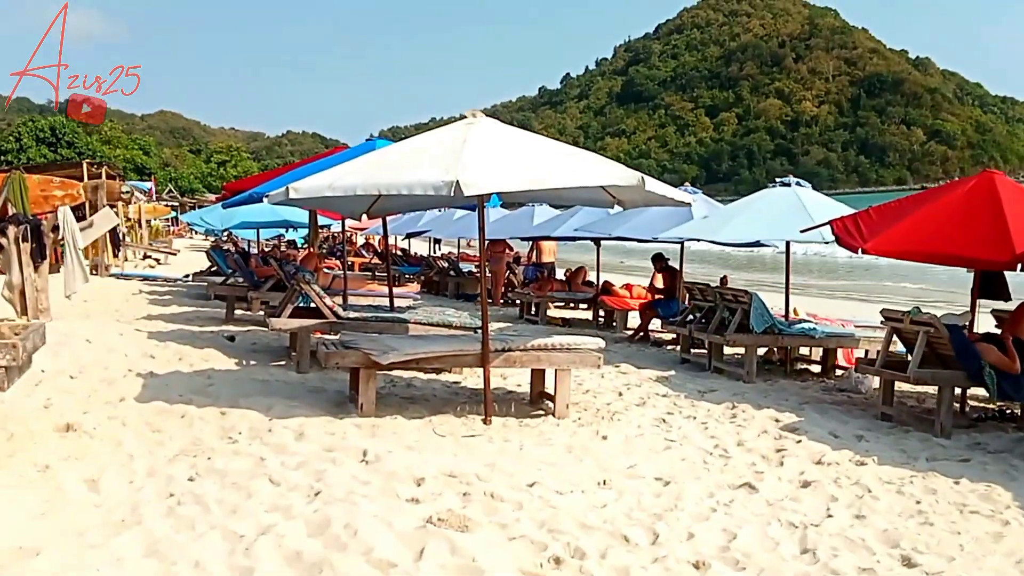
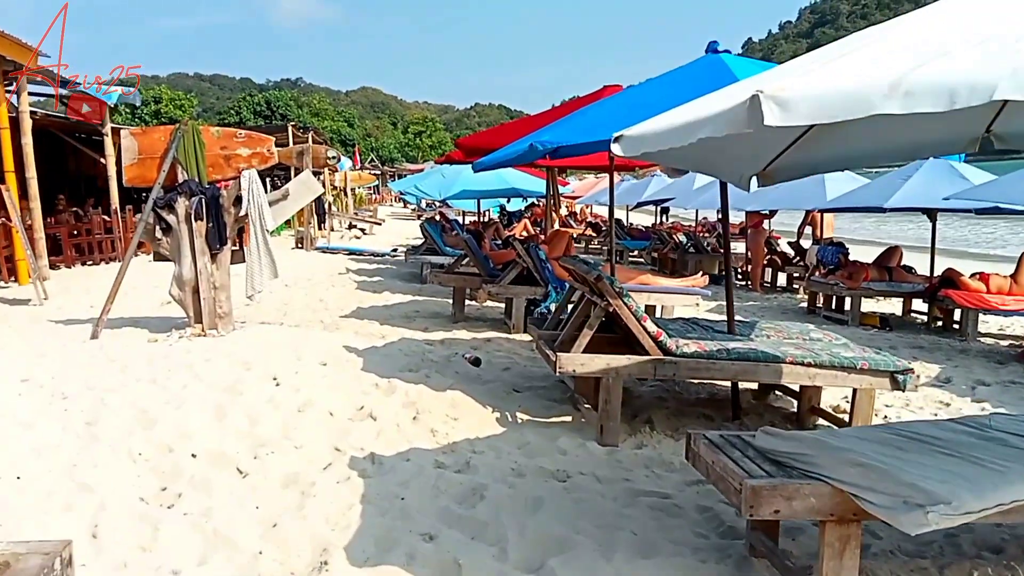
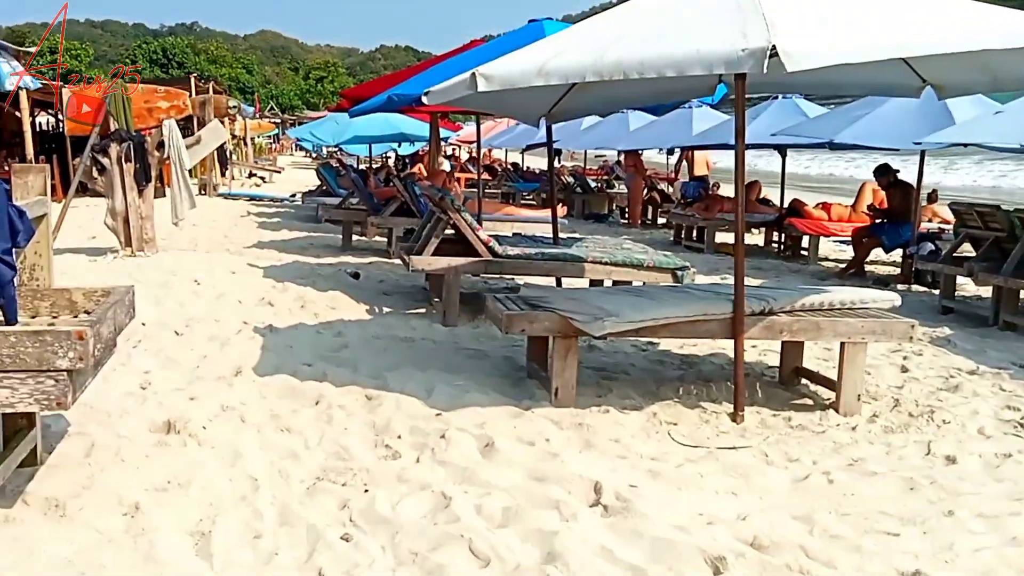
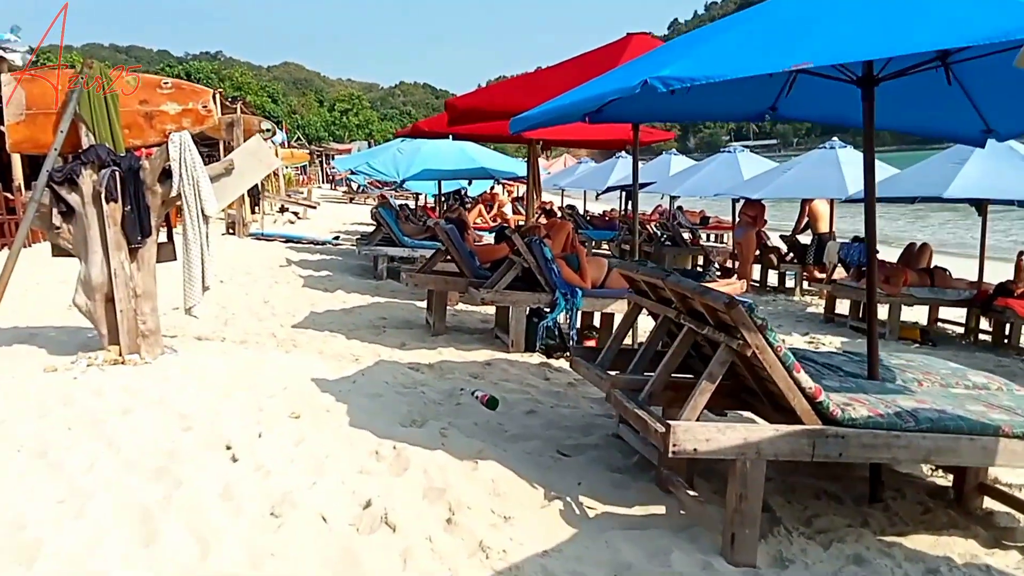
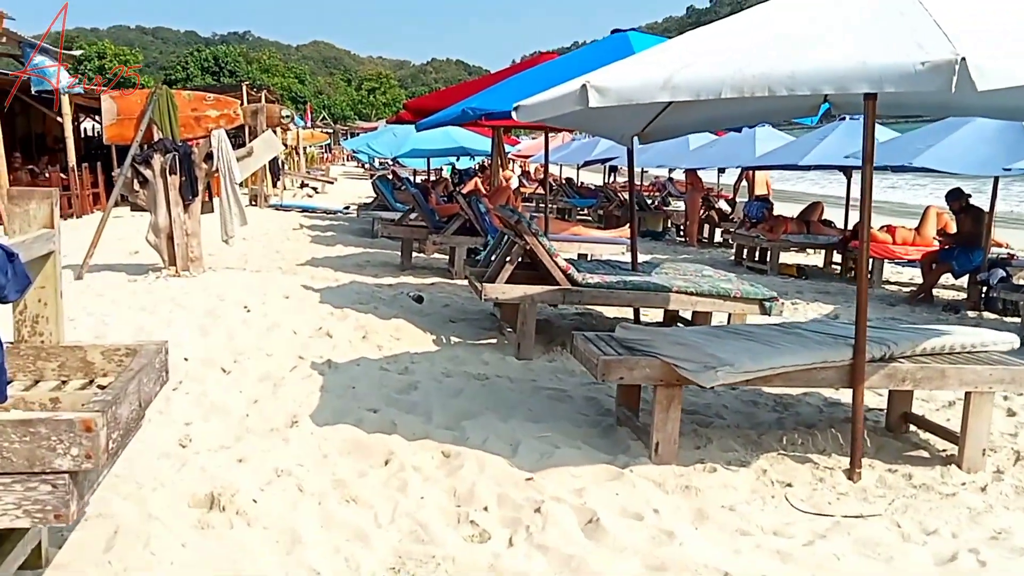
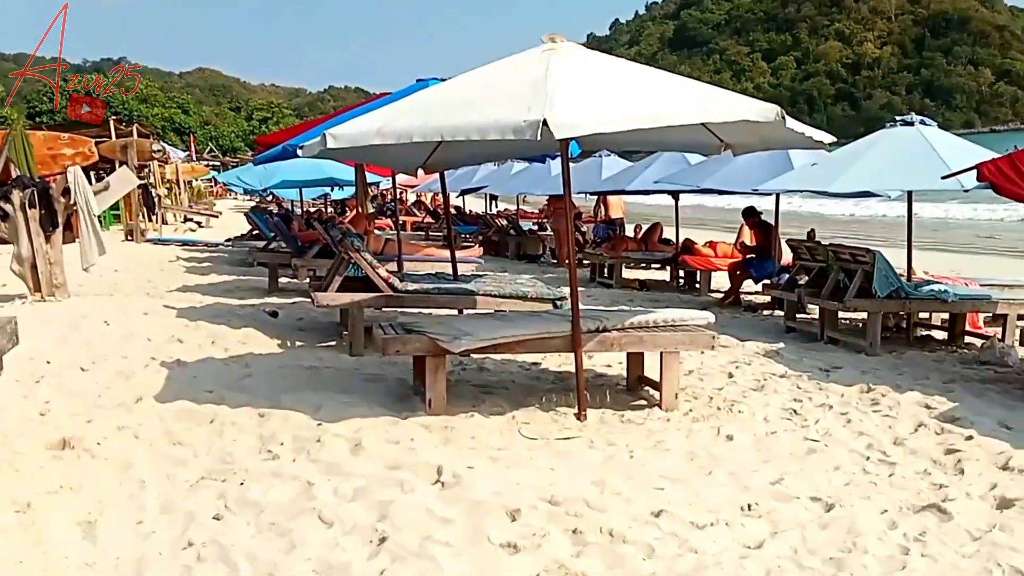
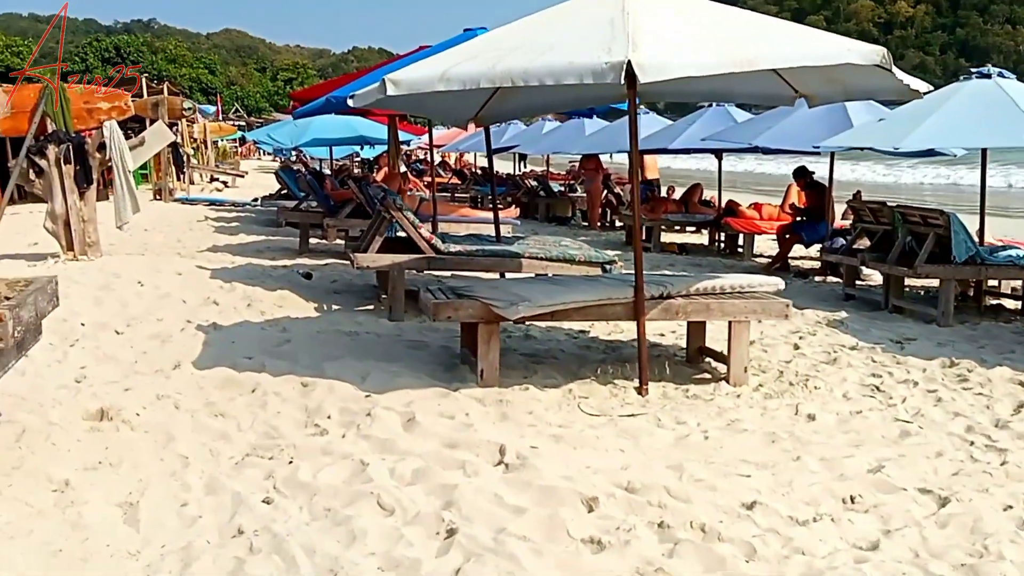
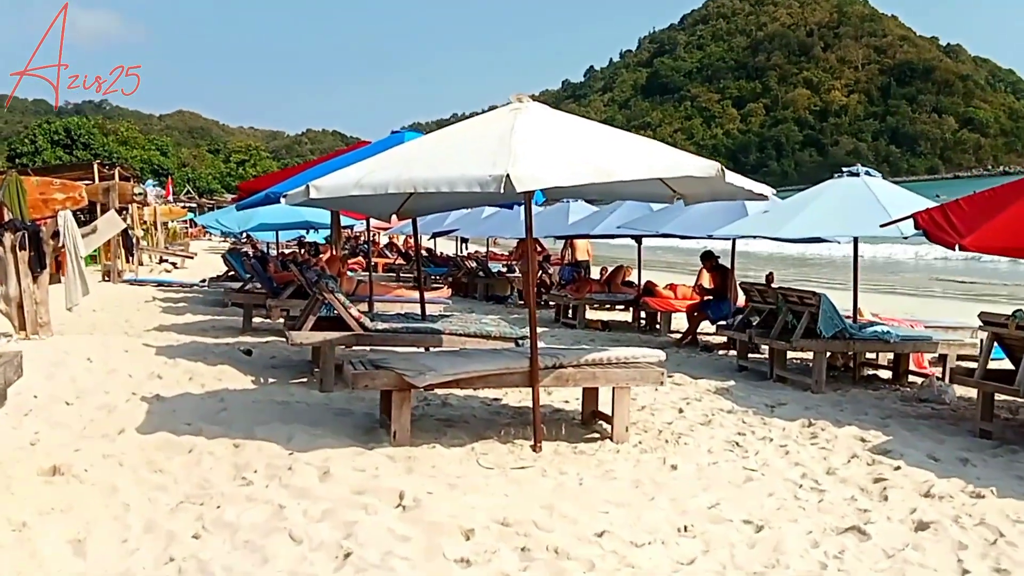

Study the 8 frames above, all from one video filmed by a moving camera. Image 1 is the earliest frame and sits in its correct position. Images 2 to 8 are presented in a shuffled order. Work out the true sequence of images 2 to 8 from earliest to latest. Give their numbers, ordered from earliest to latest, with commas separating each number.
8, 6, 7, 3, 5, 2, 4
